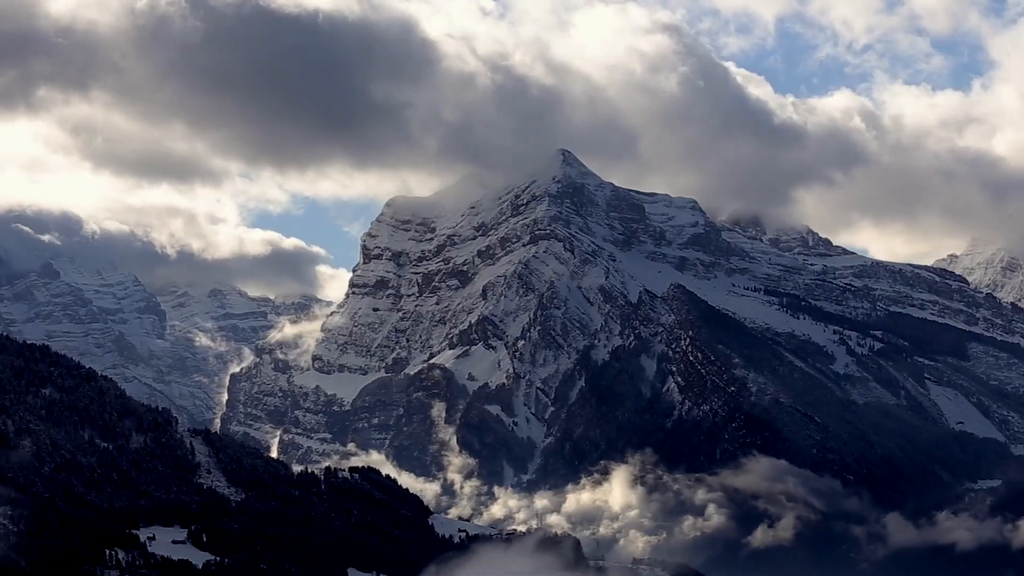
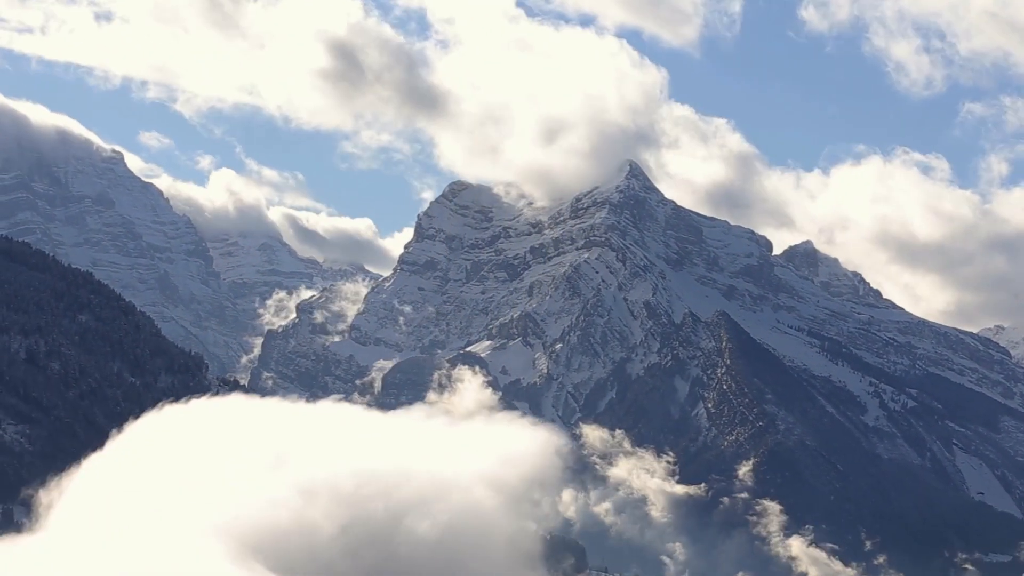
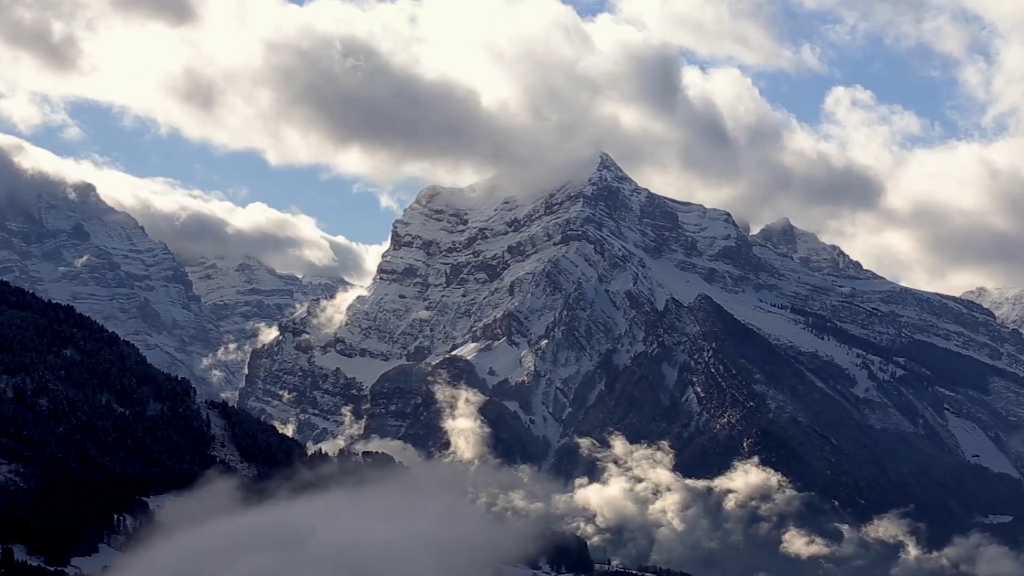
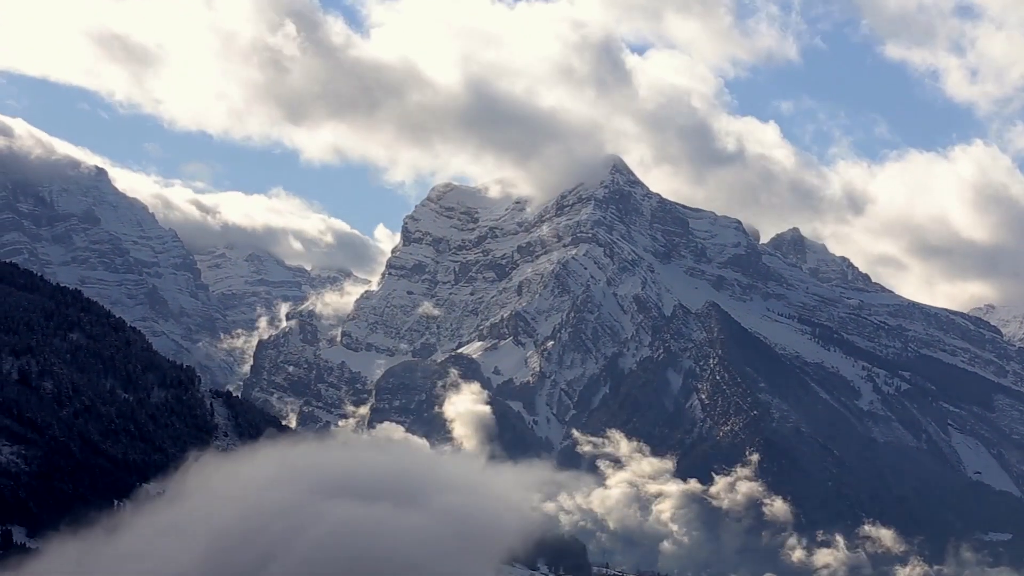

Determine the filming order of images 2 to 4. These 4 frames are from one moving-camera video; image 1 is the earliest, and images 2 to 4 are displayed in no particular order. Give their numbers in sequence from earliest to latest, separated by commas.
3, 4, 2
